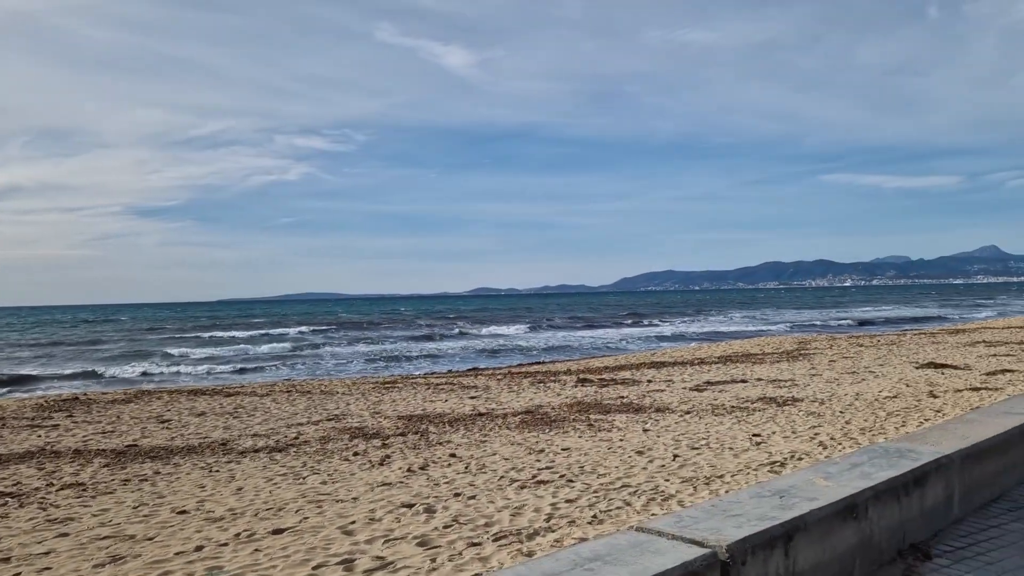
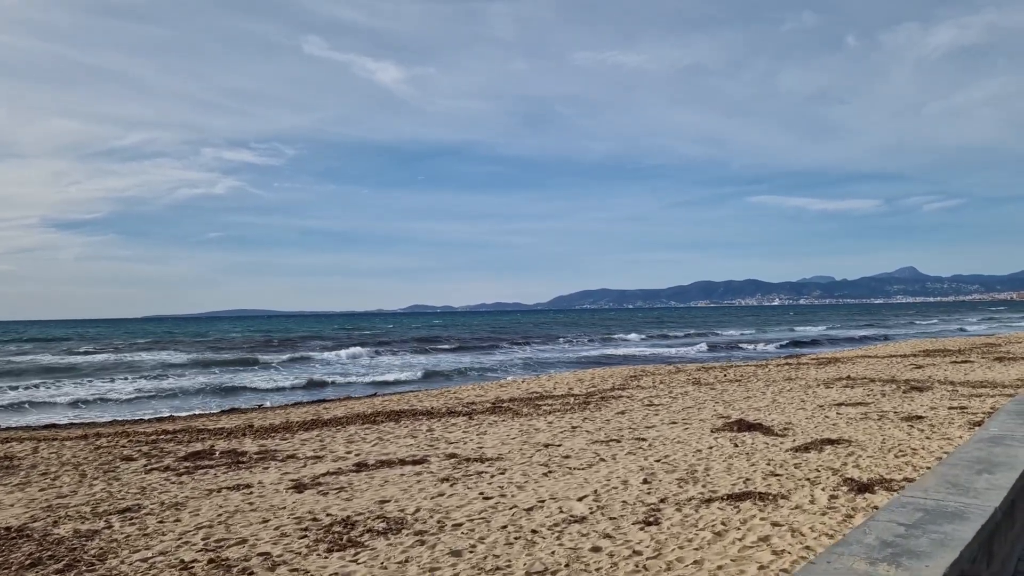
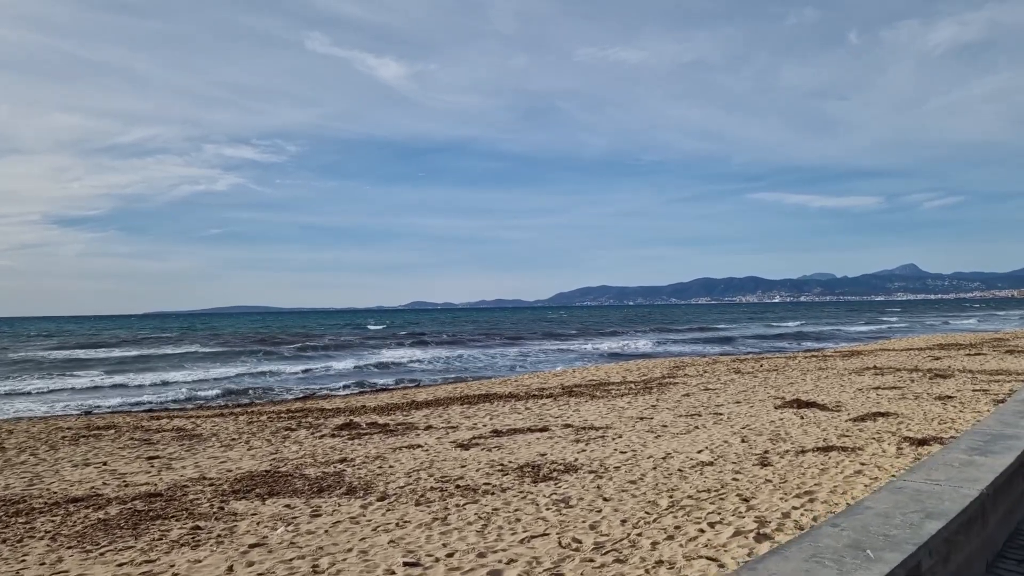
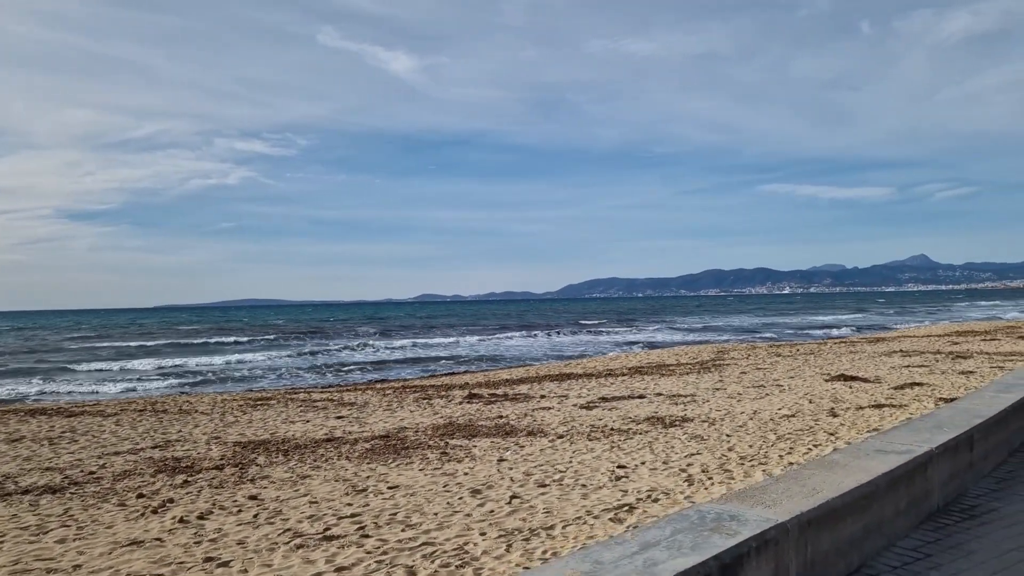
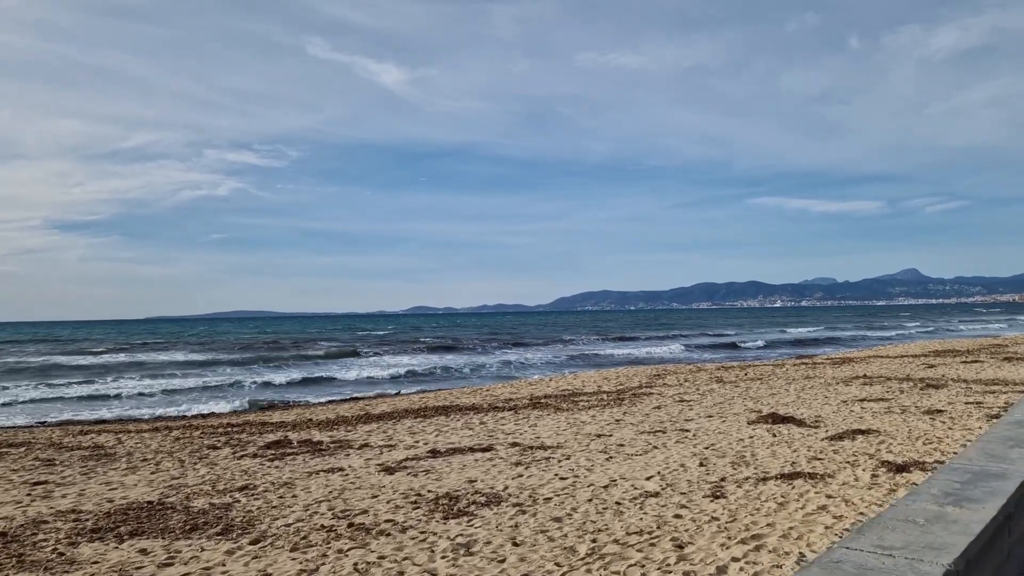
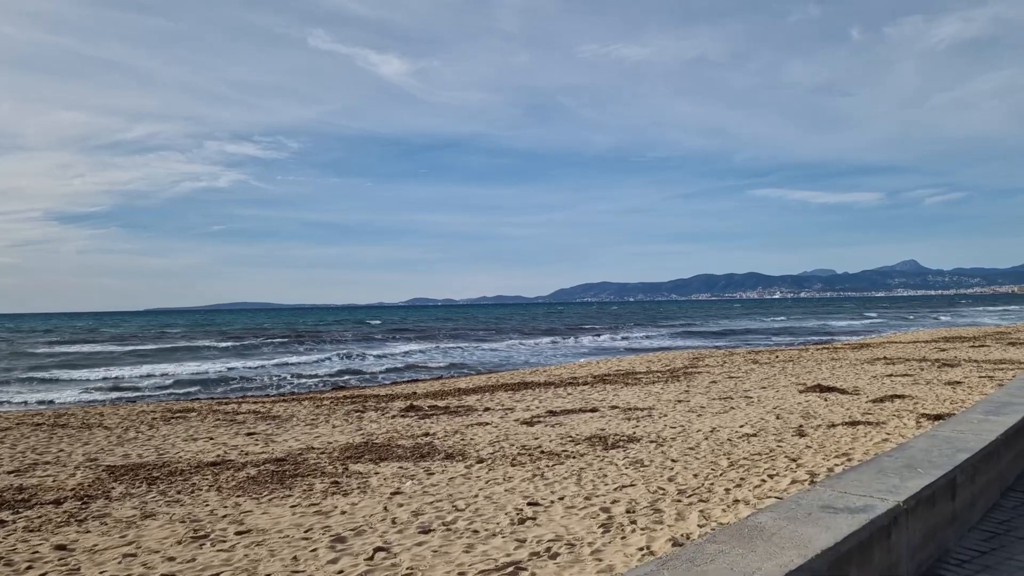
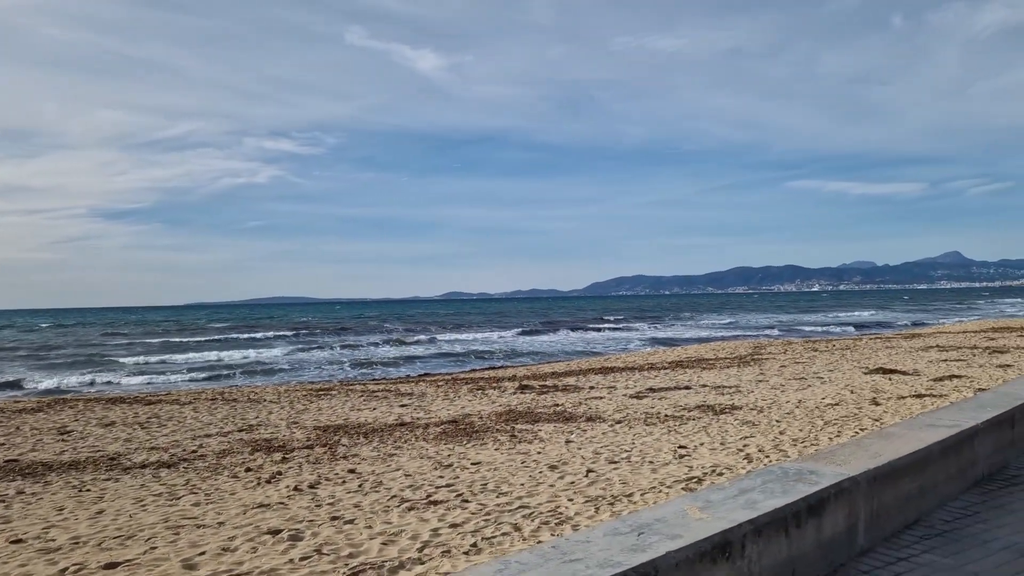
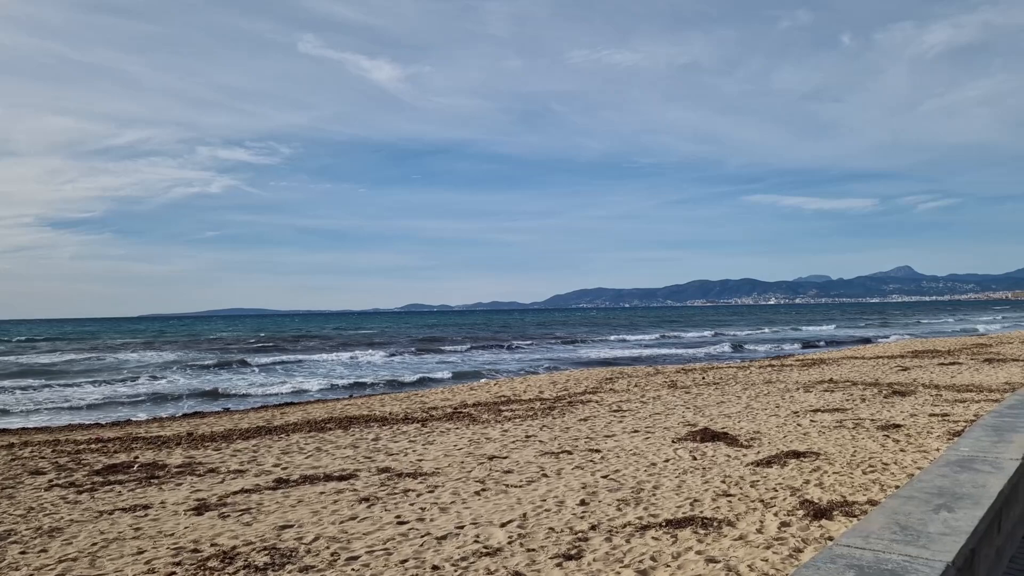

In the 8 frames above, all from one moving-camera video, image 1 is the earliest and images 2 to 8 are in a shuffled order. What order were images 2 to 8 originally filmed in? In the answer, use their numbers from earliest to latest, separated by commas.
7, 4, 6, 3, 5, 2, 8
